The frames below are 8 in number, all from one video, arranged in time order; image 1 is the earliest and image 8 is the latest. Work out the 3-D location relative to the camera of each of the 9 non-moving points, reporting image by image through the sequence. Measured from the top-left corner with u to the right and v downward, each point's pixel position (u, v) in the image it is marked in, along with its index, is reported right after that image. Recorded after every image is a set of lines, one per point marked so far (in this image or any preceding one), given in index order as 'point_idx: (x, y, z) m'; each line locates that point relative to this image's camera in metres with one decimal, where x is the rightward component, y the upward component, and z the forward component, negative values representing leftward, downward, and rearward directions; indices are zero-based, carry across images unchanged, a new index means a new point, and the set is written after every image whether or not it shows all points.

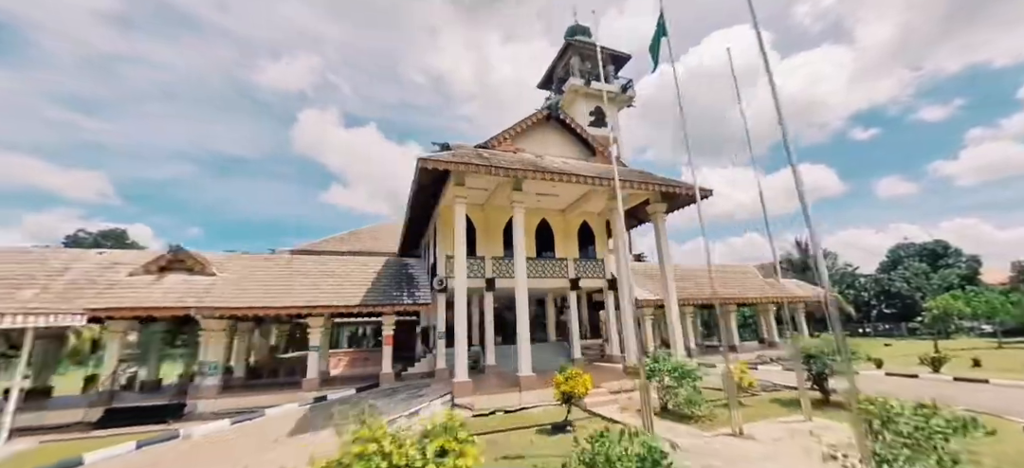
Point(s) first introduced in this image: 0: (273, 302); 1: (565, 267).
0: (-7.5, -2.1, +11.9) m
1: (+2.2, -1.3, +15.6) m
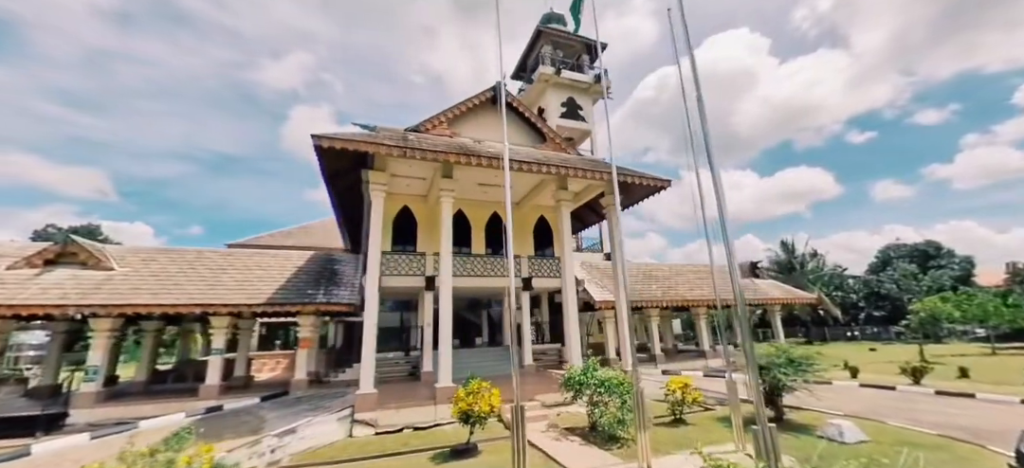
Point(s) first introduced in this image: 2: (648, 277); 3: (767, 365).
0: (-9.5, -1.8, +10.6) m
1: (+0.2, -1.1, +14.3) m
2: (+6.1, -1.9, +17.6) m
3: (+5.6, -2.9, +8.7) m
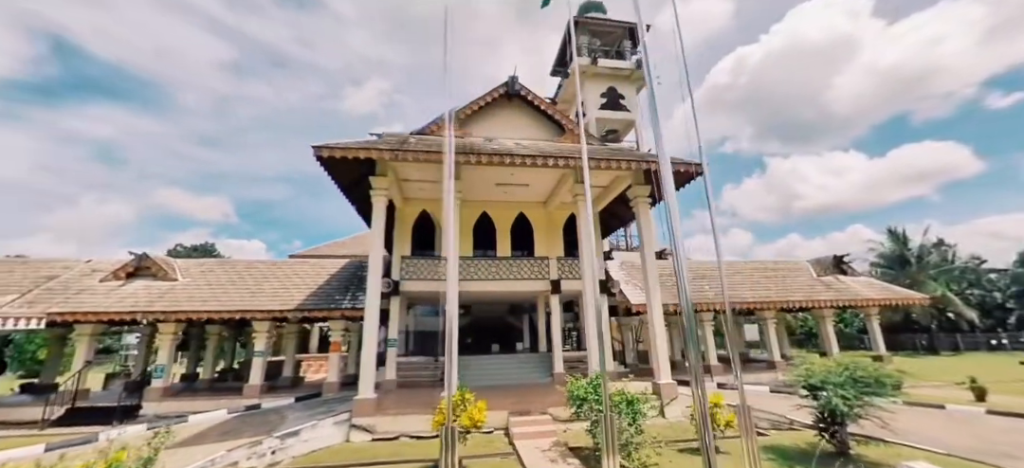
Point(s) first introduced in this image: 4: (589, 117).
0: (-9.1, -2.2, +11.7) m
1: (+1.1, -1.2, +13.5) m
2: (+7.6, -1.7, +15.6) m
3: (+5.5, -2.7, +7.0) m
4: (+3.9, +6.0, +19.9) m
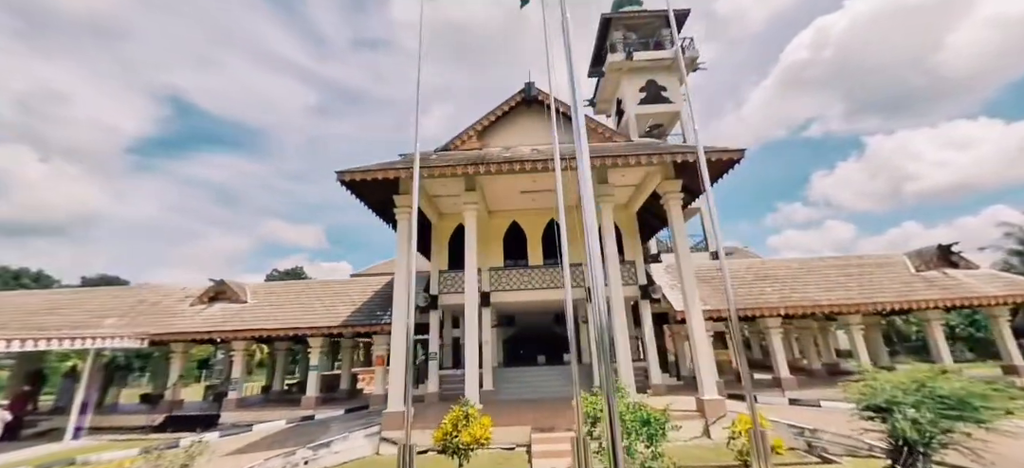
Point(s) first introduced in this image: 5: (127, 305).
0: (-8.1, -3.0, +13.0) m
1: (+2.2, -1.3, +13.0) m
2: (+9.0, -1.5, +13.9) m
3: (+5.4, -2.5, +5.7) m
4: (+5.6, +5.8, +19.0) m
5: (-14.5, -2.7, +14.8) m
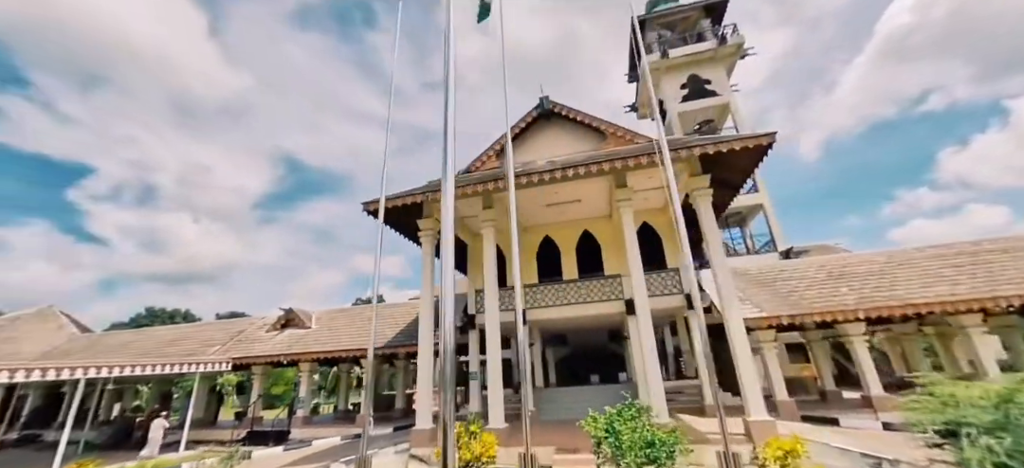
0: (-6.7, -4.1, +14.1) m
1: (+3.3, -1.6, +12.3) m
2: (+10.0, -1.3, +11.9) m
3: (+5.1, -2.2, +4.5) m
4: (+7.2, +5.5, +18.0) m
5: (-12.7, -4.4, +17.2) m
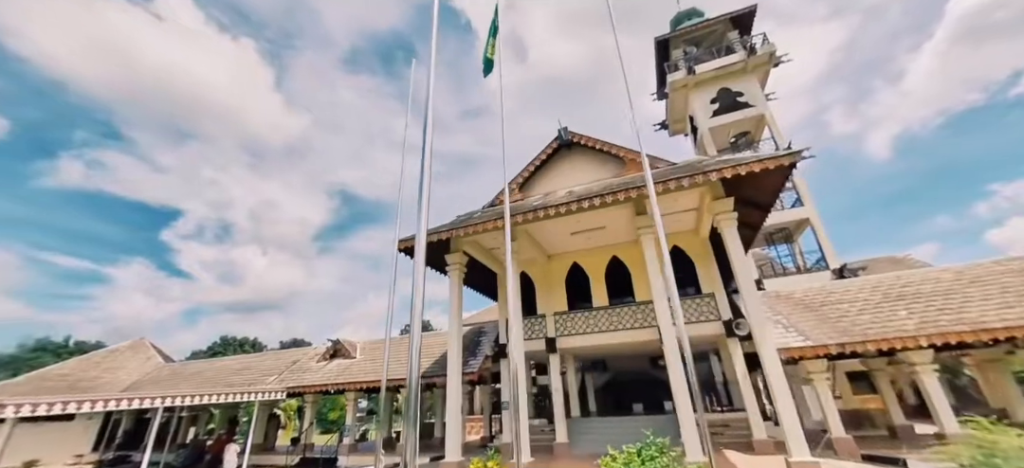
0: (-5.4, -5.5, +14.8) m
1: (+4.1, -2.4, +12.0) m
2: (+10.8, -1.7, +10.8) m
3: (+5.0, -2.5, +4.0) m
4: (+8.5, +4.7, +17.5) m
5: (-11.0, -6.1, +18.5) m
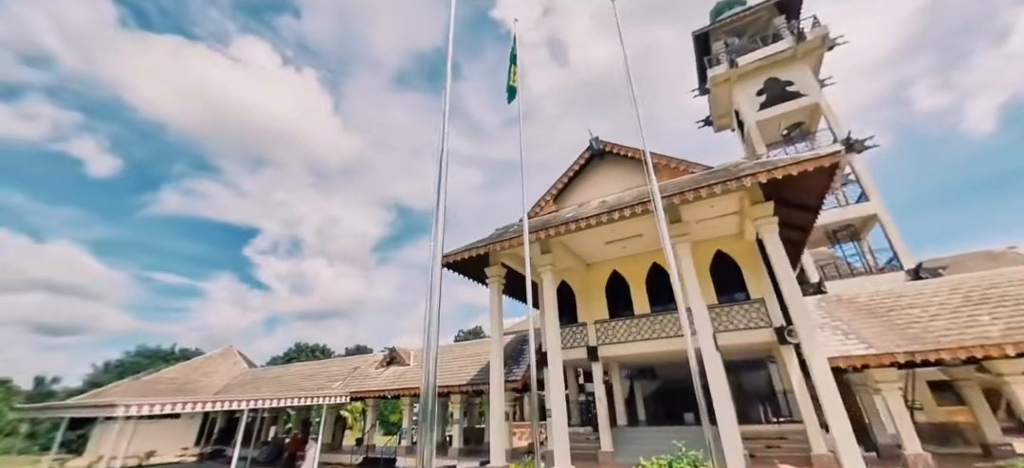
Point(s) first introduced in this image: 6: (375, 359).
0: (-3.7, -6.0, +15.7) m
1: (+5.3, -2.6, +11.7) m
2: (+11.7, -1.6, +9.7) m
3: (+5.2, -2.6, +3.6) m
4: (+10.0, +4.7, +16.7) m
5: (-8.7, -6.9, +20.1) m
6: (-7.0, -6.4, +20.0) m
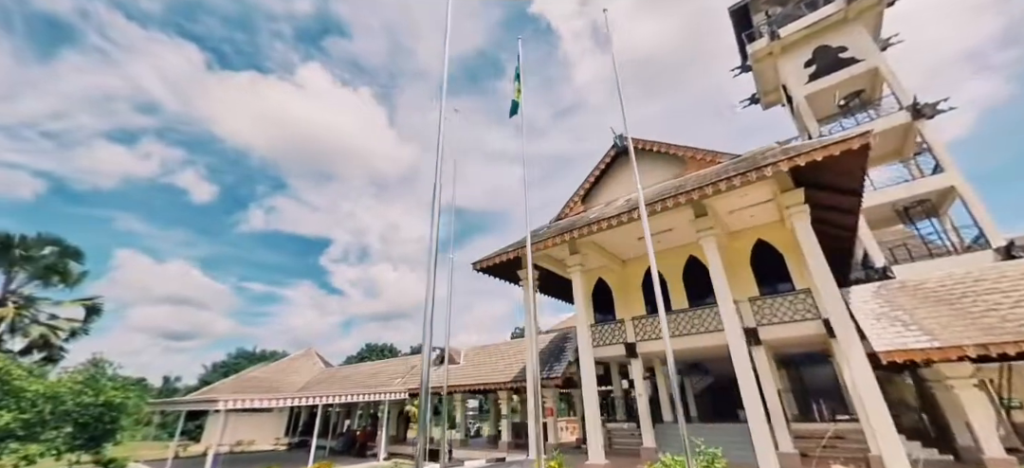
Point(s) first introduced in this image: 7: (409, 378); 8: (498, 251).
0: (-1.8, -6.3, +16.6) m
1: (+6.3, -2.3, +11.2) m
2: (+12.2, -0.9, +8.3) m
3: (+4.9, -2.5, +3.3) m
4: (+11.2, +5.3, +15.4) m
5: (-6.0, -7.4, +21.7) m
6: (-4.4, -6.7, +21.3) m
7: (-5.2, -7.3, +19.9) m
8: (-0.5, -0.5, +12.9) m
